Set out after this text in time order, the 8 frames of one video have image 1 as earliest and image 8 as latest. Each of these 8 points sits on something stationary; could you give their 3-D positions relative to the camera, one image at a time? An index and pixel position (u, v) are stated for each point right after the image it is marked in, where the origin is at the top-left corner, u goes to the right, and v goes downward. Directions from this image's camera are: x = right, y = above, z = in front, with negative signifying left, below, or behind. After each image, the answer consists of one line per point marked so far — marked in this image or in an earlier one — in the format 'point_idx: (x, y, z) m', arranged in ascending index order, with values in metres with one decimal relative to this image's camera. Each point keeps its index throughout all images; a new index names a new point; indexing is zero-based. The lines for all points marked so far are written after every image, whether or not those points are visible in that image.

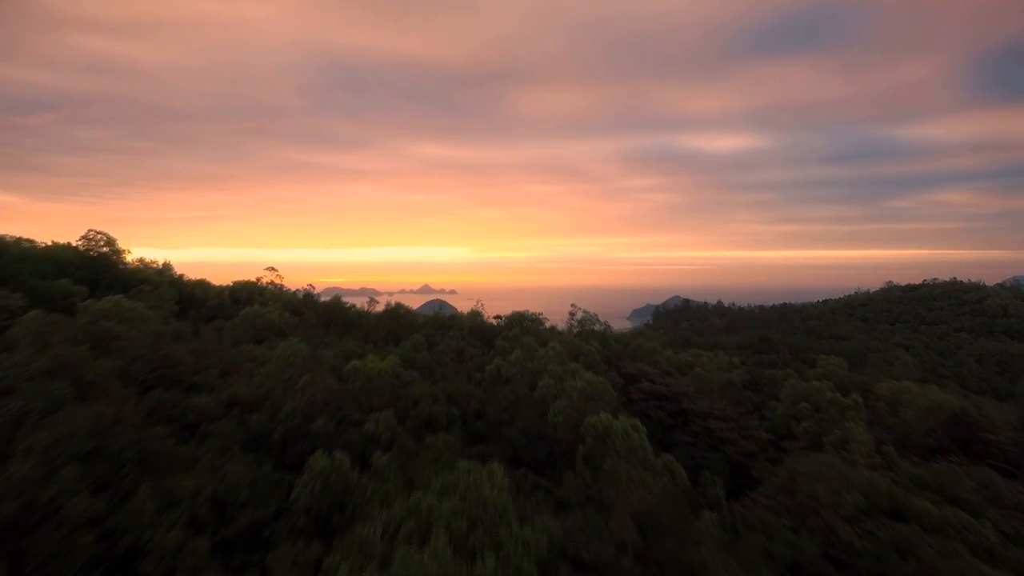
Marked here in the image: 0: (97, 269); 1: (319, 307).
0: (-8.2, +0.4, +8.0) m
1: (-4.4, -0.5, +9.4) m
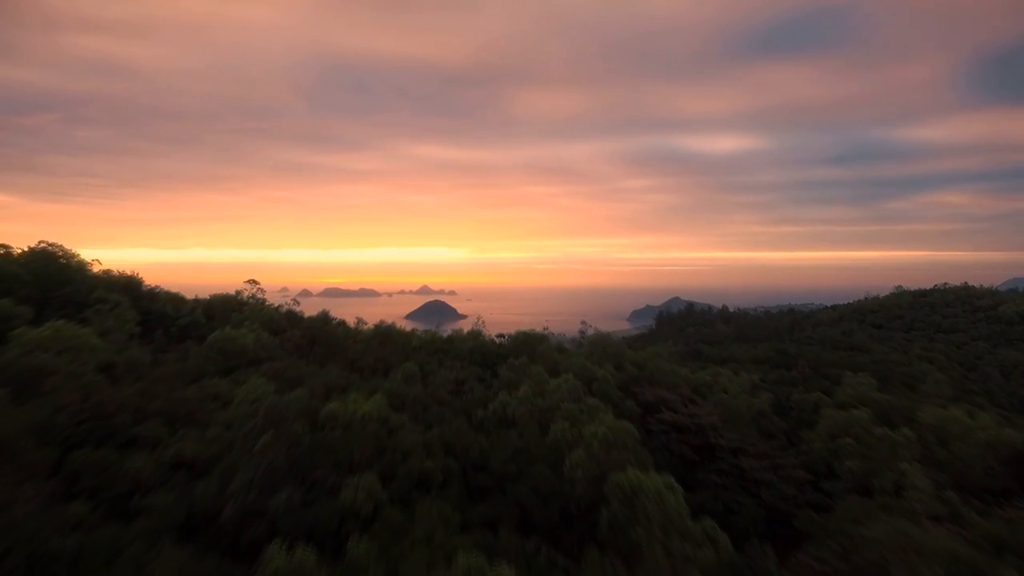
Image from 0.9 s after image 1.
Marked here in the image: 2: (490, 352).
0: (-8.1, 0.0, +7.1) m
1: (-4.3, -0.8, +8.5) m
2: (-0.4, -1.3, +7.7) m
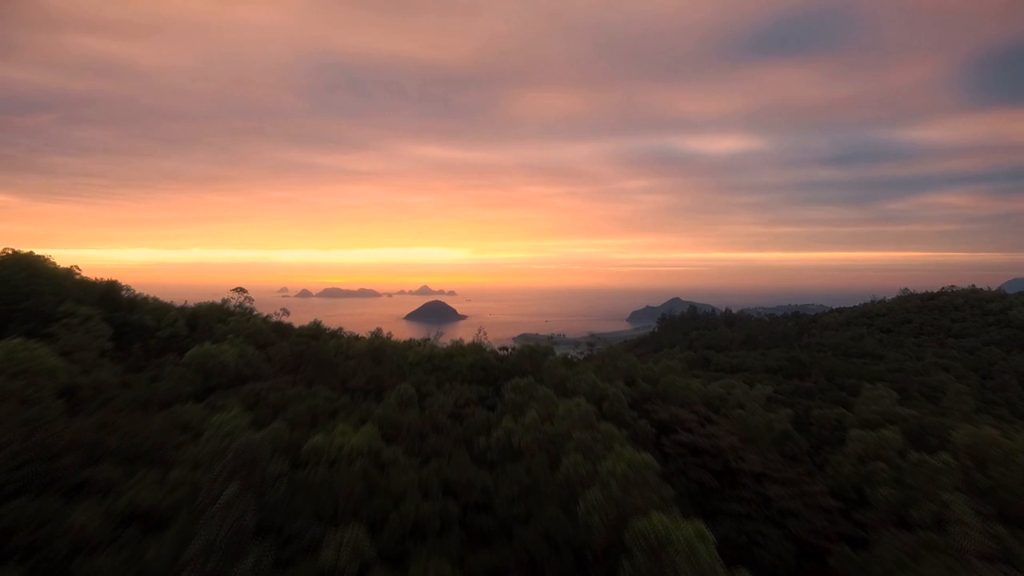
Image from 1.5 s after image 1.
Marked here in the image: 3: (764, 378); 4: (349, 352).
0: (-8.0, -0.1, +6.6) m
1: (-4.3, -1.0, +8.0) m
2: (-0.4, -1.5, +7.1) m
3: (+7.7, -2.8, +12.4) m
4: (-2.8, -1.1, +7.1) m
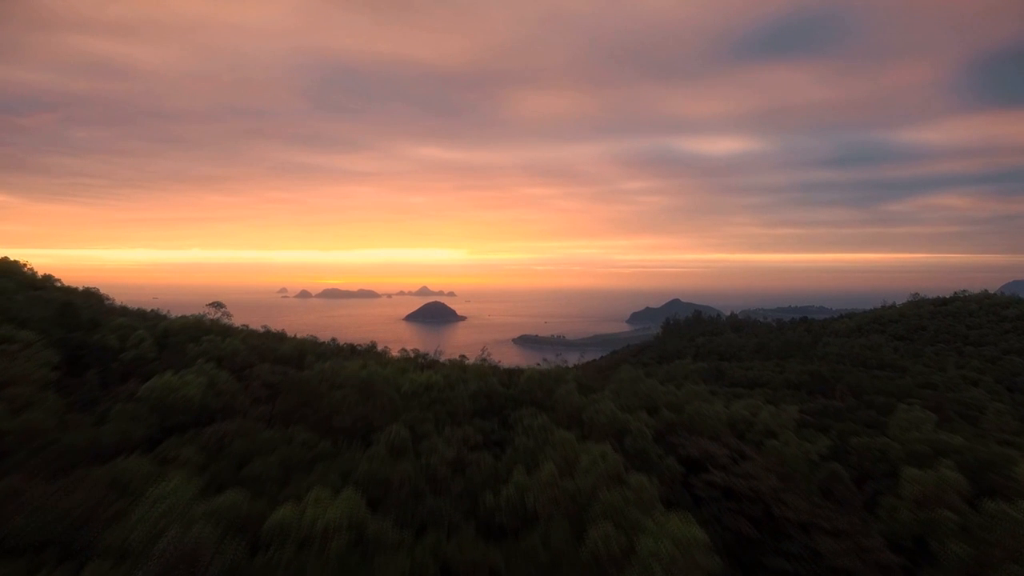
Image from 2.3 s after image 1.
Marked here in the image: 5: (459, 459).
0: (-7.9, -0.4, +5.7) m
1: (-4.1, -1.3, +7.1) m
2: (-0.2, -1.8, +6.3) m
3: (+7.8, -3.1, +11.6) m
4: (-2.7, -1.4, +6.3) m
5: (-0.6, -1.9, +4.7) m
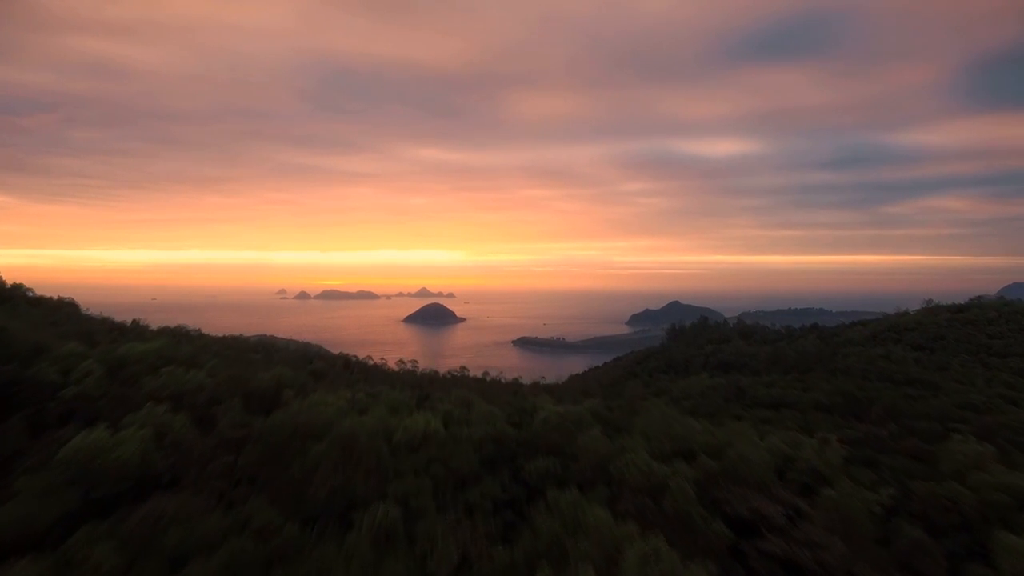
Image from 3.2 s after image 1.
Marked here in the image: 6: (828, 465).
0: (-7.7, -0.7, +4.7) m
1: (-4.0, -1.7, +6.1) m
2: (0.0, -2.1, +5.2) m
3: (+8.0, -3.4, +10.5) m
4: (-2.5, -1.8, +5.2) m
5: (-0.4, -2.3, +3.7) m
6: (+5.7, -3.2, +7.4) m
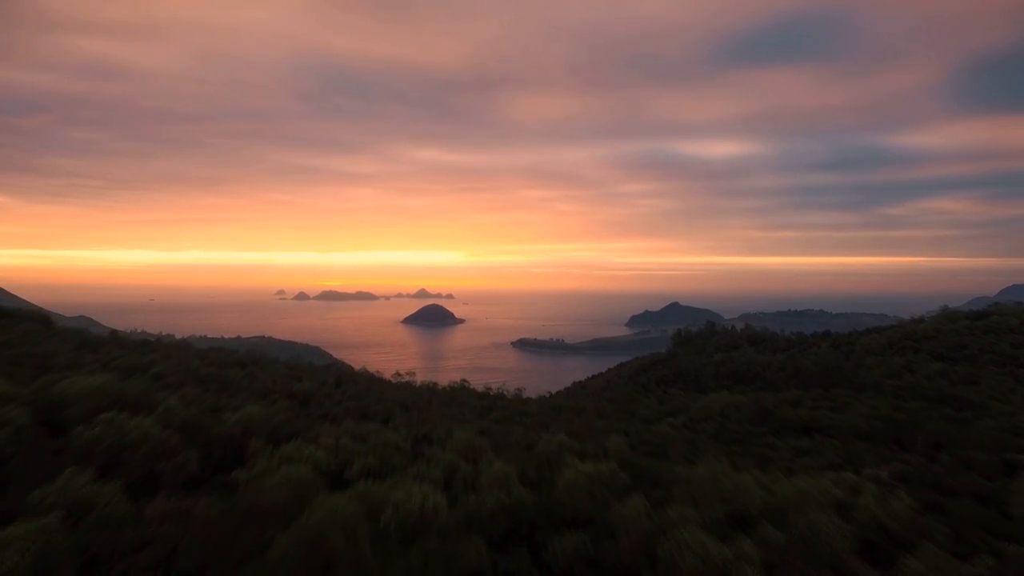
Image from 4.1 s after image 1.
0: (-7.5, -1.1, +3.5) m
1: (-3.7, -2.0, +4.9) m
2: (+0.2, -2.5, +4.1) m
3: (+8.2, -3.8, +9.4) m
4: (-2.3, -2.1, +4.1) m
5: (-0.2, -2.6, +2.5) m
6: (+5.9, -3.6, +6.2) m
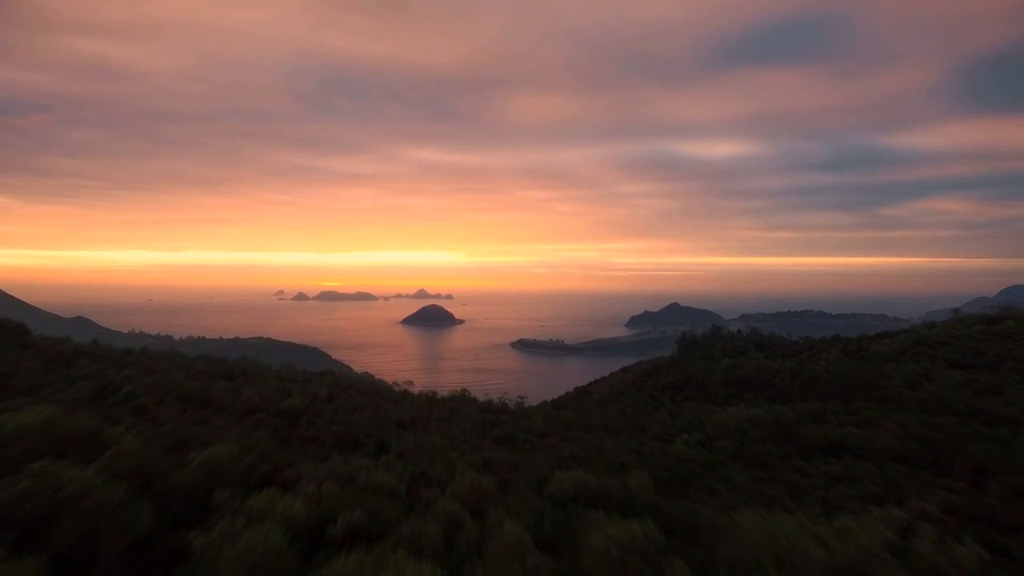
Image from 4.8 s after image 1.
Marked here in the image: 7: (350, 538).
0: (-7.3, -1.3, +2.7) m
1: (-3.6, -2.3, +4.1) m
2: (+0.3, -2.7, +3.3) m
3: (+8.3, -4.0, +8.6) m
4: (-2.2, -2.3, +3.3) m
5: (-0.1, -2.9, +1.7) m
6: (+6.1, -3.8, +5.4) m
7: (-1.6, -2.4, +4.2) m
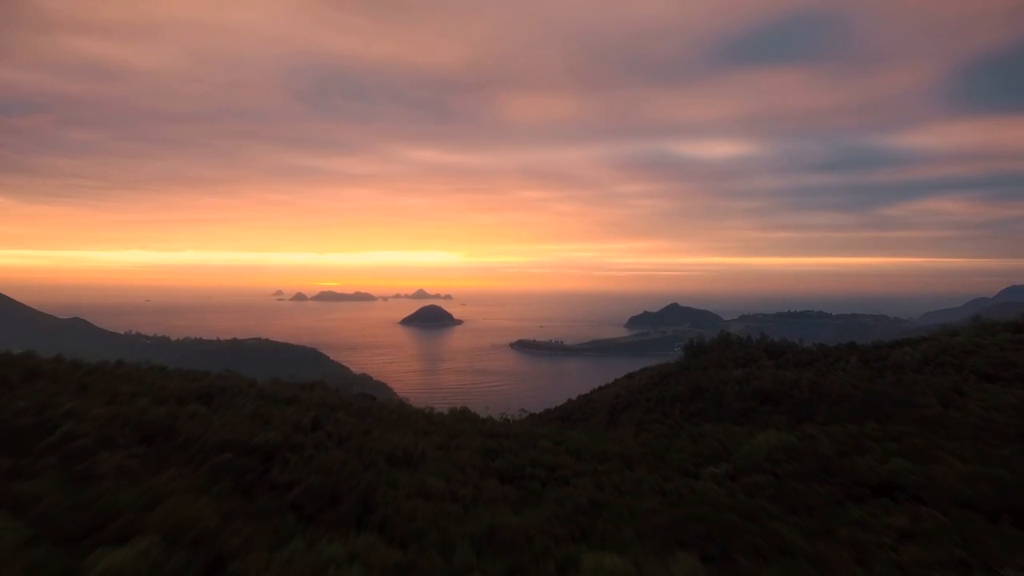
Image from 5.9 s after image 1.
0: (-7.2, -1.7, +1.3) m
1: (-3.4, -2.6, +2.7) m
2: (+0.5, -3.1, +1.9) m
3: (+8.5, -4.4, +7.3) m
4: (-2.0, -2.7, +1.9) m
5: (+0.1, -3.3, +0.3) m
6: (+6.2, -4.2, +4.1) m
7: (-1.5, -2.8, +2.8) m
